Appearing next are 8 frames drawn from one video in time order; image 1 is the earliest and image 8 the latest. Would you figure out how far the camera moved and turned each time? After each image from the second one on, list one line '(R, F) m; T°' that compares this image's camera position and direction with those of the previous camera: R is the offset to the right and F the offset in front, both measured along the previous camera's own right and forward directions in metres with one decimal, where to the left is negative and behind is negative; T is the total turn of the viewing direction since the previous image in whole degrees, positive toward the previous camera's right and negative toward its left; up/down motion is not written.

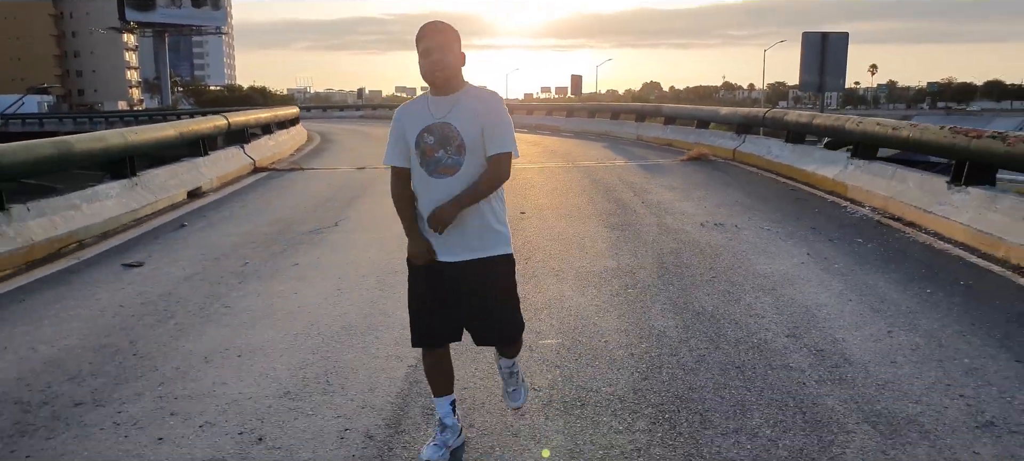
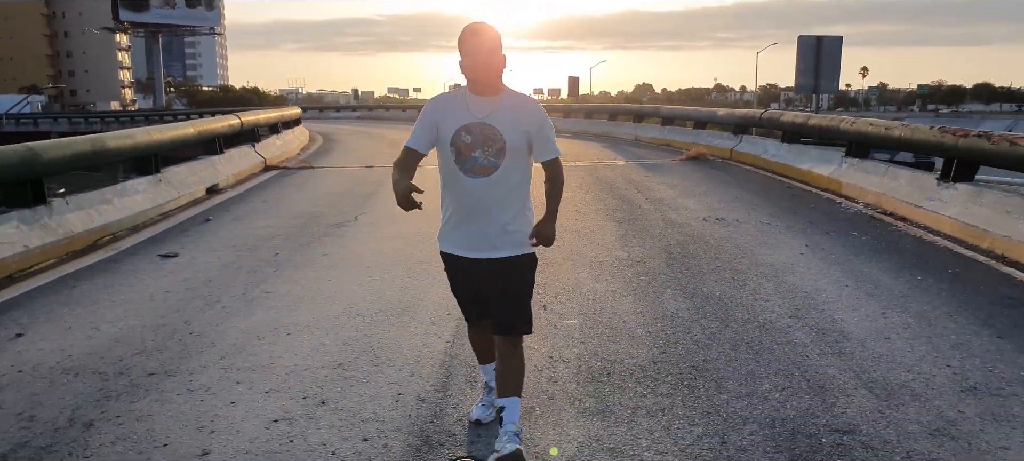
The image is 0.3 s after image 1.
(-0.2, -0.4) m; +1°
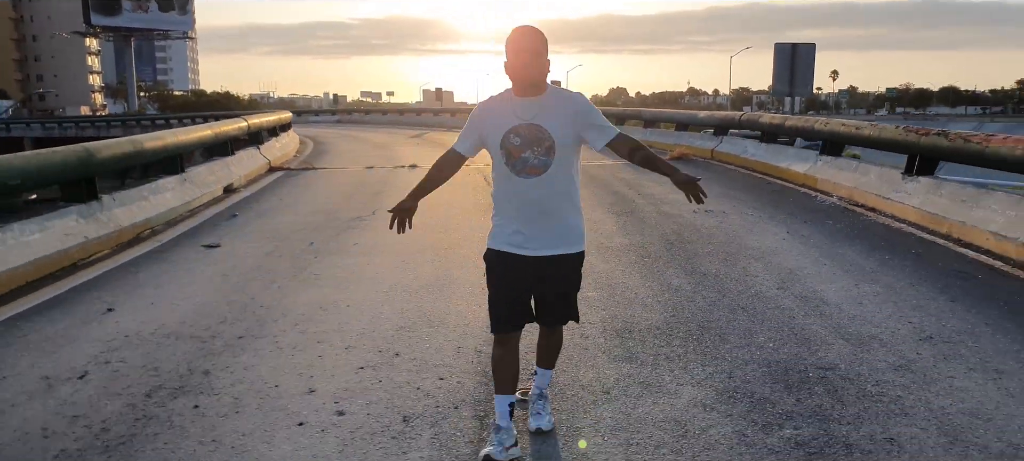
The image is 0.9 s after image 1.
(-0.4, -0.8) m; +2°
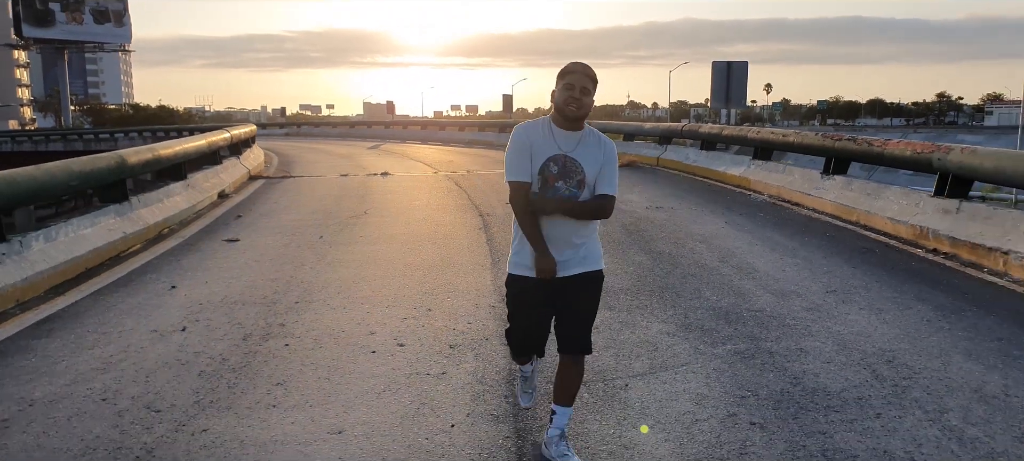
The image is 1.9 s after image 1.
(-0.5, -1.3) m; +4°
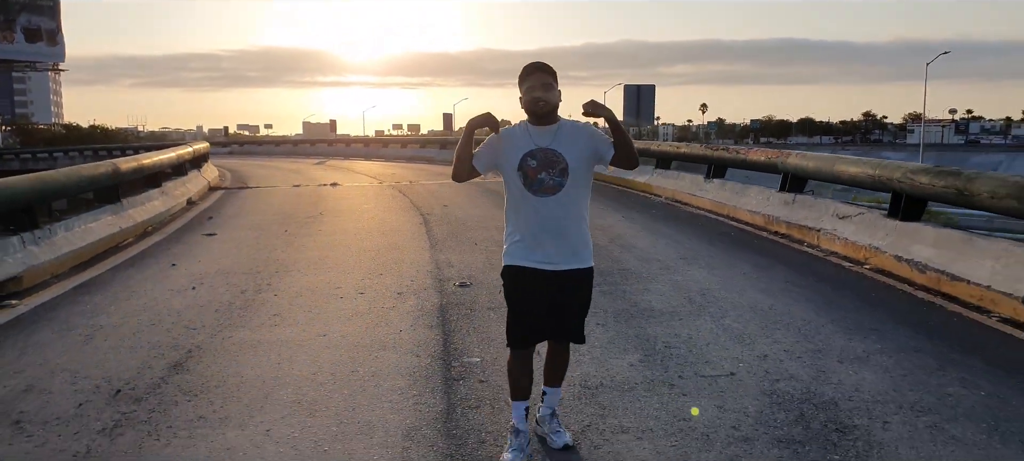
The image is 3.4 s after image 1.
(+0.1, -2.0) m; +4°
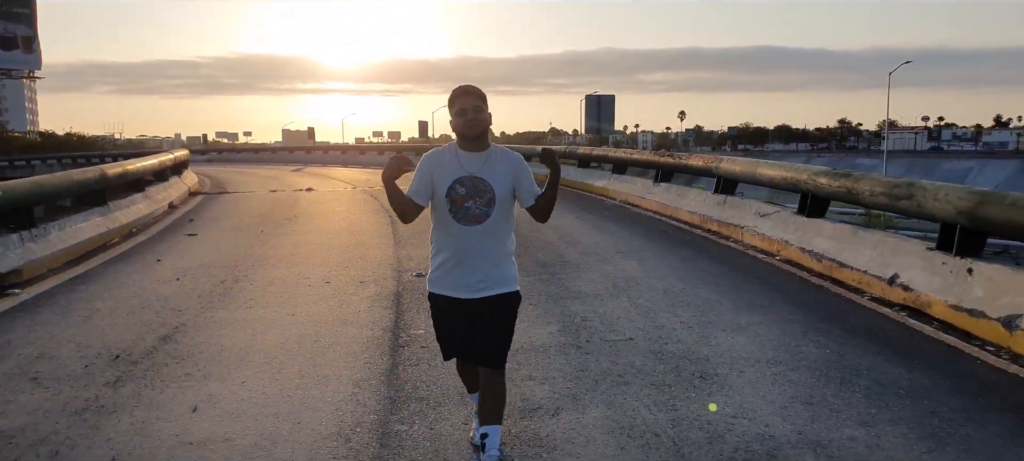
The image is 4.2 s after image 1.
(+0.3, -1.0) m; +1°
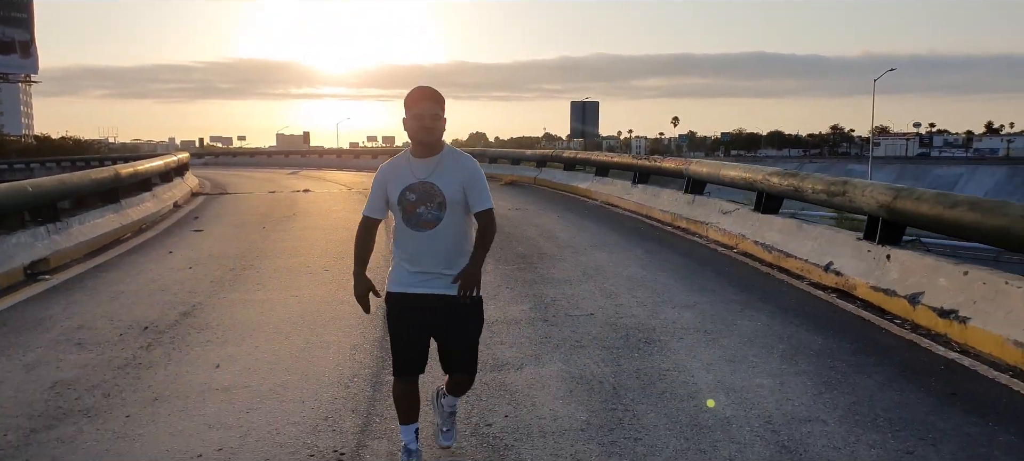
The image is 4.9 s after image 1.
(+0.1, -0.9) m; 0°
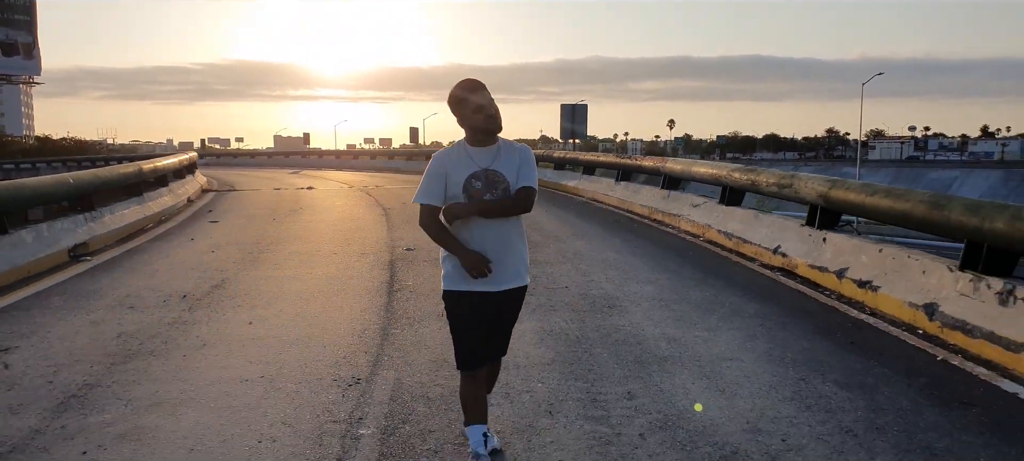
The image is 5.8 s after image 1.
(+0.1, -1.1) m; 0°
